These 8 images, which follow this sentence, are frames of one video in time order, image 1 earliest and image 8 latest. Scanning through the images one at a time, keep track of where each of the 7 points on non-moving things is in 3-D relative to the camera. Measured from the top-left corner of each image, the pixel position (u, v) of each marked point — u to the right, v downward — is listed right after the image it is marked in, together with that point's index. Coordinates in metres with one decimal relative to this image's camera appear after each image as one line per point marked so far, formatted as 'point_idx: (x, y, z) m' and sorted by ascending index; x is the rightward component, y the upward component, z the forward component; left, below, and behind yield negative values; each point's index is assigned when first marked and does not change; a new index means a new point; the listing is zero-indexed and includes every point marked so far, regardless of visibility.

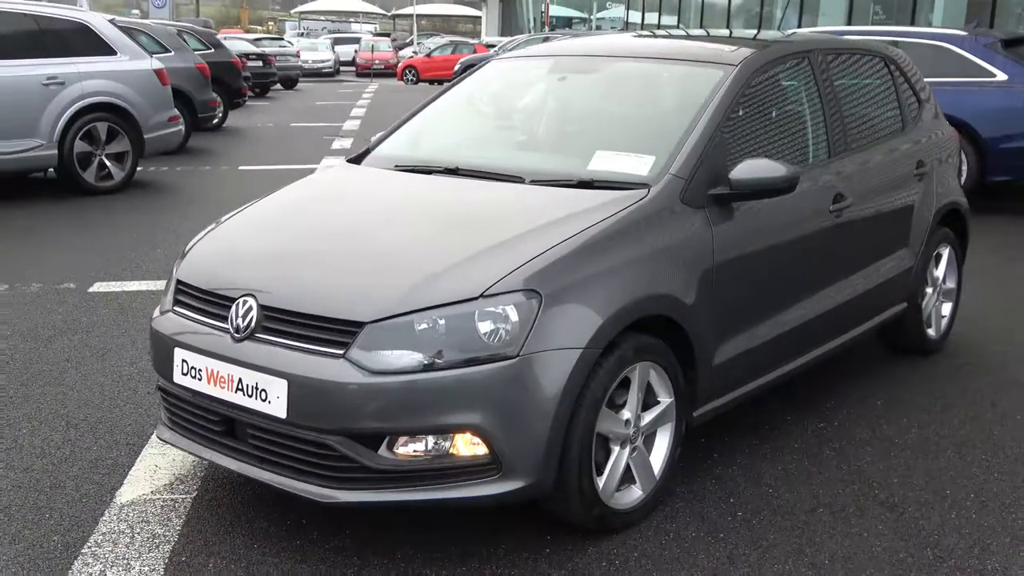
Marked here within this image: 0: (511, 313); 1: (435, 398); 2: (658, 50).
0: (0.0, -0.1, +2.8) m
1: (-0.2, -0.2, +2.8) m
2: (+0.4, +0.7, +3.8) m
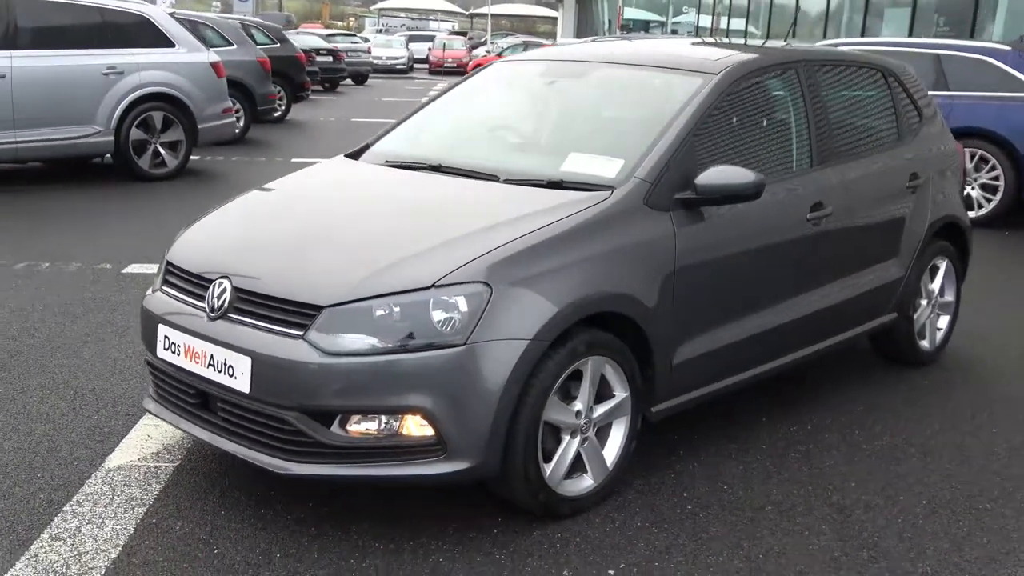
0: (-0.1, 0.0, +3.0) m
1: (-0.3, -0.2, +2.9) m
2: (+0.4, +0.7, +3.9) m
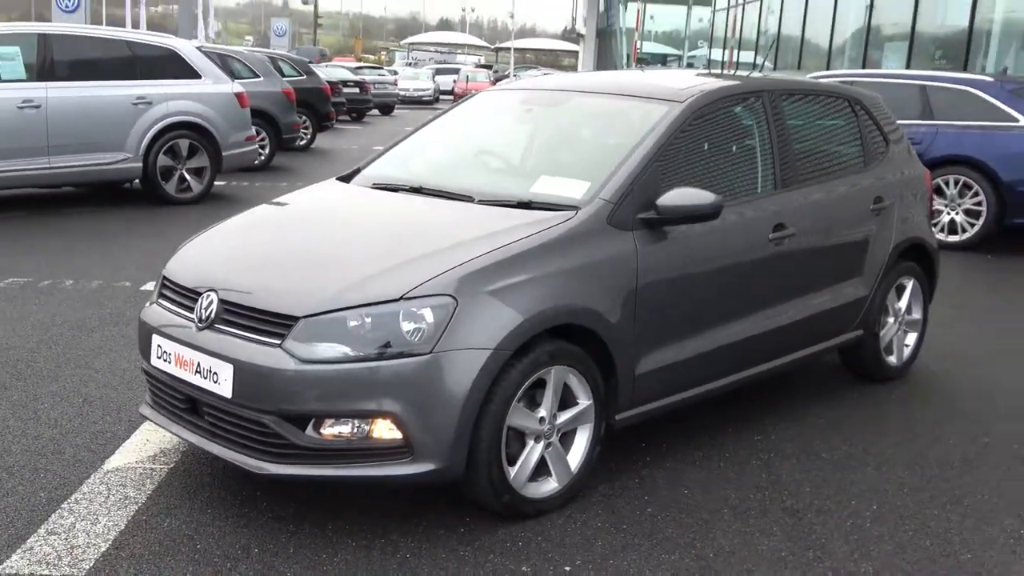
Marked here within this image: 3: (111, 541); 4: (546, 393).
0: (-0.2, -0.1, +3.2) m
1: (-0.4, -0.2, +3.2) m
2: (+0.3, +0.6, +4.2) m
3: (-1.0, -0.6, +3.3) m
4: (+0.1, -0.3, +3.4) m
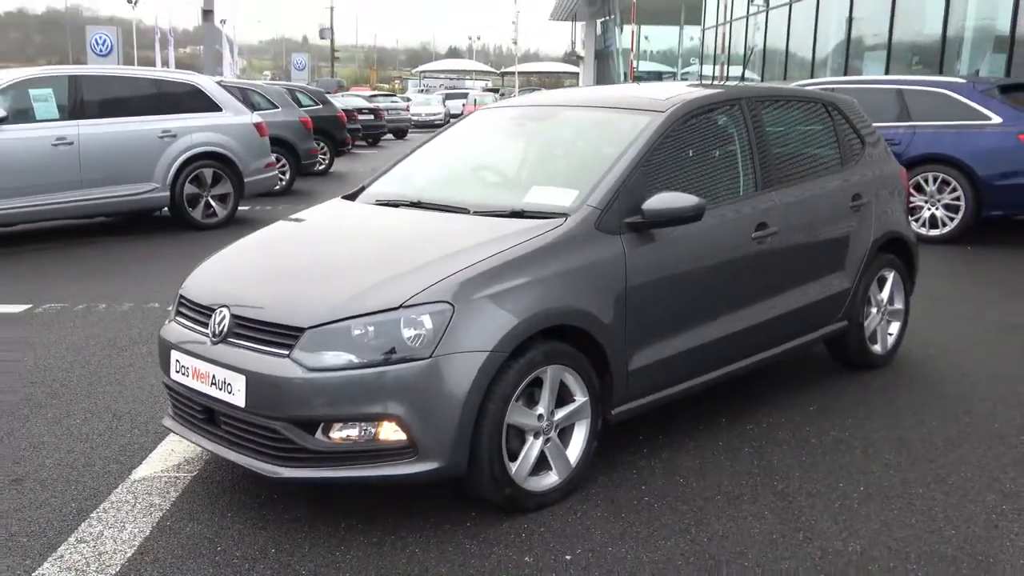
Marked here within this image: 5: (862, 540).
0: (-0.2, -0.1, +3.4) m
1: (-0.4, -0.3, +3.3) m
2: (+0.3, +0.6, +4.4) m
3: (-1.0, -0.7, +3.4) m
4: (+0.1, -0.3, +3.6) m
5: (+0.9, -0.7, +3.4) m
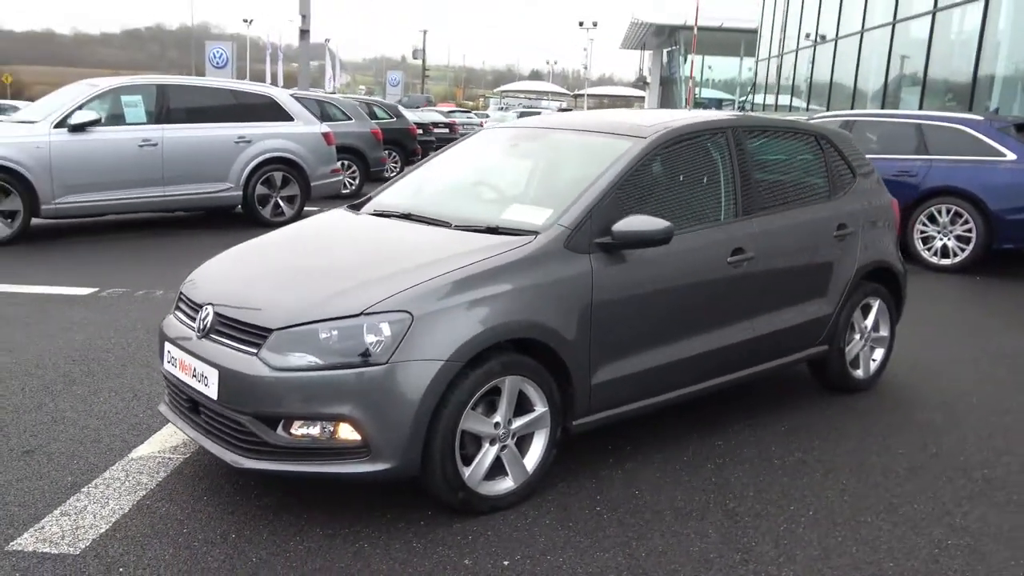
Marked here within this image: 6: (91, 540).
0: (-0.4, -0.1, +3.6) m
1: (-0.5, -0.3, +3.5) m
2: (+0.3, +0.6, +4.5) m
3: (-1.1, -0.7, +3.7) m
4: (0.0, -0.3, +3.8) m
5: (+0.8, -0.7, +3.5) m
6: (-1.2, -0.7, +3.6) m
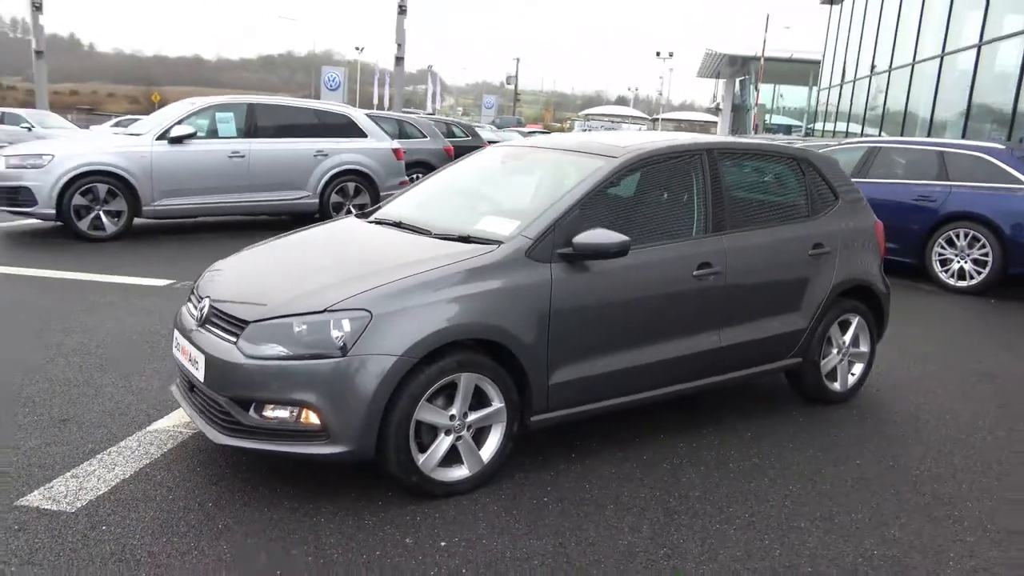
0: (-0.5, -0.1, +3.9) m
1: (-0.7, -0.3, +3.9) m
2: (+0.3, +0.5, +4.8) m
3: (-1.3, -0.6, +4.2) m
4: (-0.2, -0.3, +4.1) m
5: (+0.6, -0.8, +3.7) m
6: (-1.3, -0.7, +4.1) m
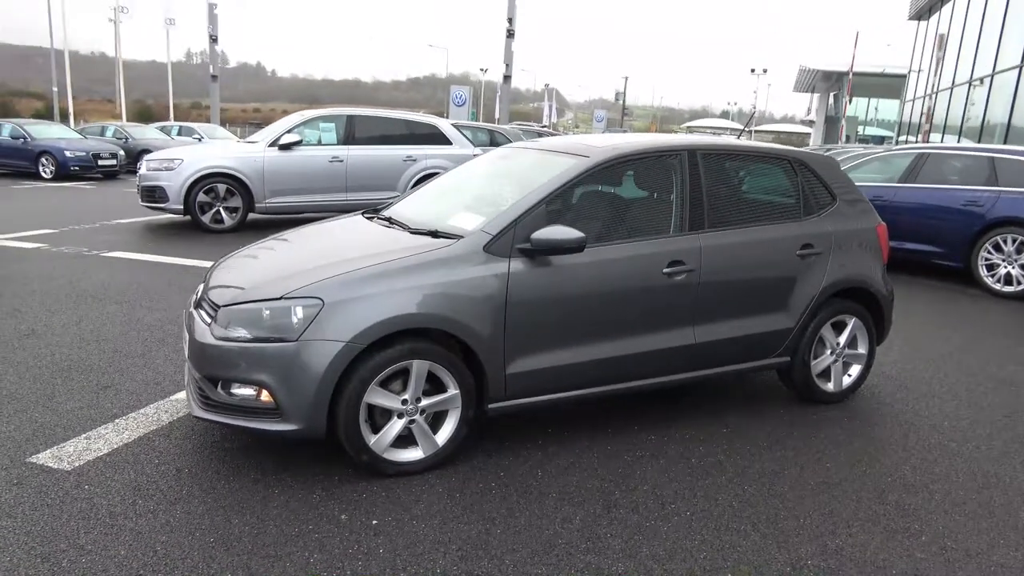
0: (-0.7, -0.1, +4.2) m
1: (-0.9, -0.2, +4.2) m
2: (+0.3, +0.5, +4.9) m
3: (-1.4, -0.6, +4.6) m
4: (-0.3, -0.3, +4.3) m
5: (+0.3, -0.7, +3.7) m
6: (-1.5, -0.6, +4.5) m
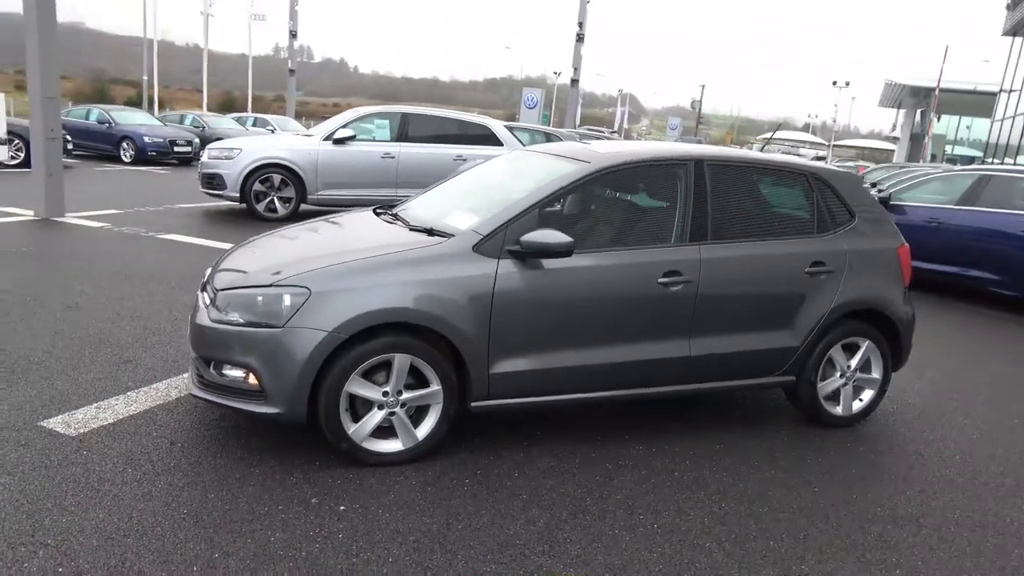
0: (-0.7, 0.0, +4.2) m
1: (-0.9, -0.2, +4.3) m
2: (+0.3, +0.5, +4.8) m
3: (-1.4, -0.5, +4.7) m
4: (-0.4, -0.3, +4.2) m
5: (+0.1, -0.8, +3.6) m
6: (-1.5, -0.5, +4.6) m
